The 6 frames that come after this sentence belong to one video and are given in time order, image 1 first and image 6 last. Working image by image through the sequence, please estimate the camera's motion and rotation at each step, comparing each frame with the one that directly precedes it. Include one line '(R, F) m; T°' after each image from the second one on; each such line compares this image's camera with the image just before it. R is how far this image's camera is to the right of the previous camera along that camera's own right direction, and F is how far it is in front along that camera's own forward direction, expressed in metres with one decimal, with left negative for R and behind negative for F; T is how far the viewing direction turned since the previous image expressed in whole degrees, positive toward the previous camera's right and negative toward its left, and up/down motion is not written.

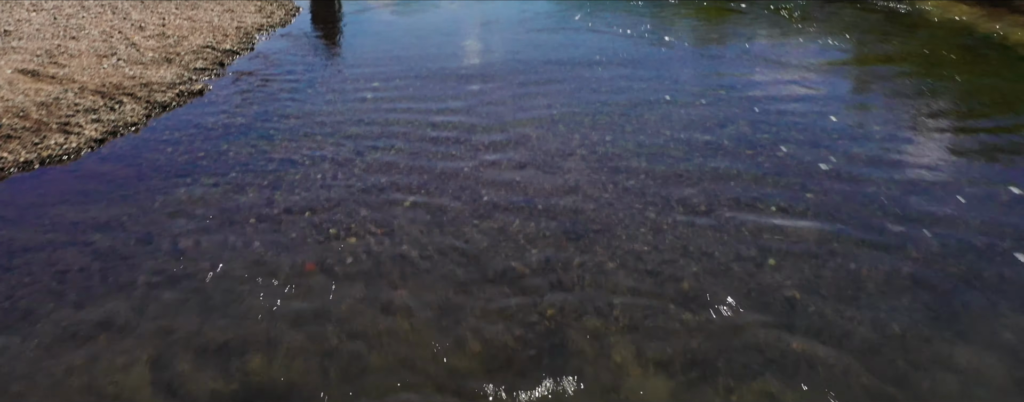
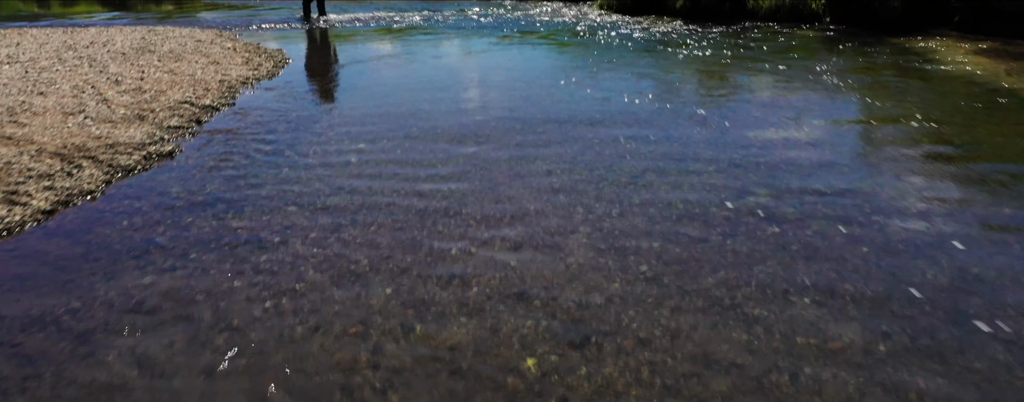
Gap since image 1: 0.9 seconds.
(0.0, +0.5) m; 0°
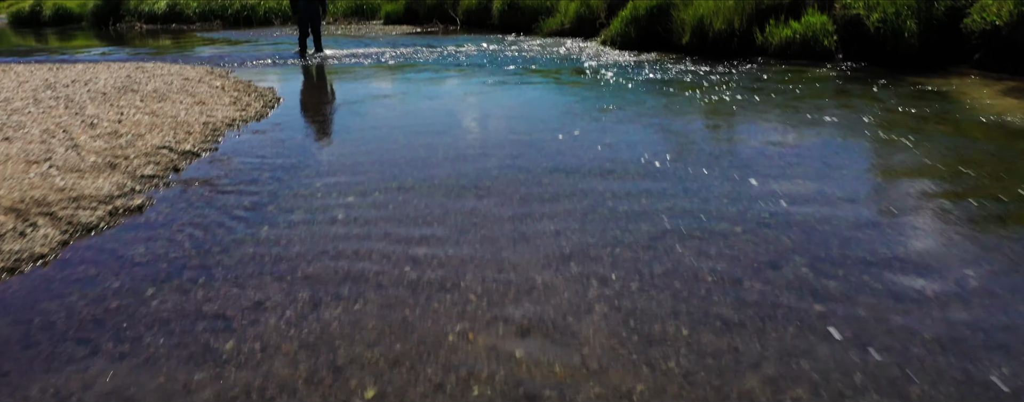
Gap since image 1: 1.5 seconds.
(0.0, +0.5) m; 0°
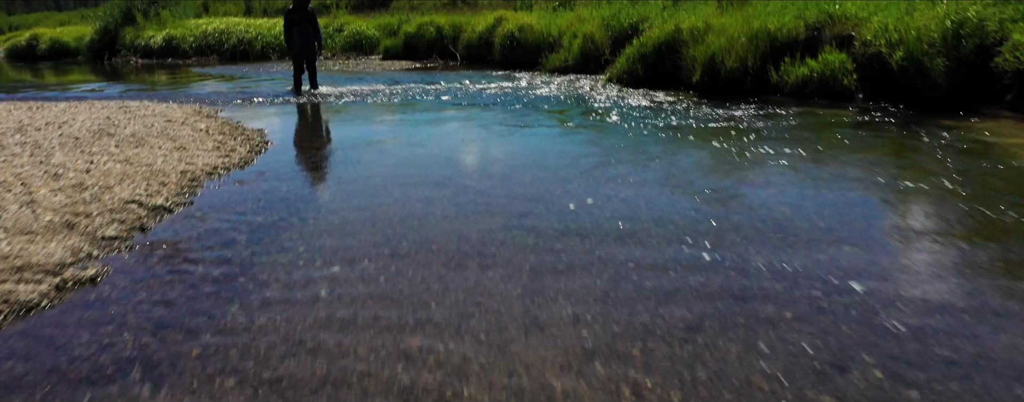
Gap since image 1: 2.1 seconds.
(0.0, +0.7) m; 0°
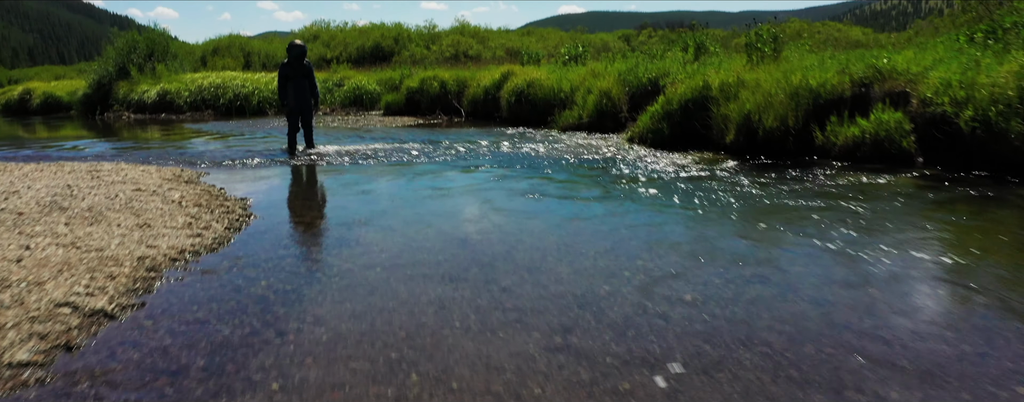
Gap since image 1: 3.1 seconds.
(-0.2, +1.3) m; 0°
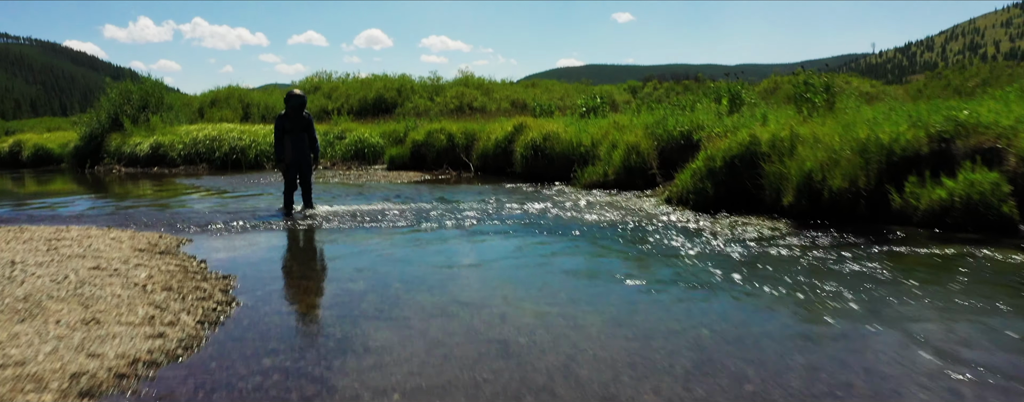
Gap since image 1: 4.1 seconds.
(-0.3, +1.6) m; 0°
